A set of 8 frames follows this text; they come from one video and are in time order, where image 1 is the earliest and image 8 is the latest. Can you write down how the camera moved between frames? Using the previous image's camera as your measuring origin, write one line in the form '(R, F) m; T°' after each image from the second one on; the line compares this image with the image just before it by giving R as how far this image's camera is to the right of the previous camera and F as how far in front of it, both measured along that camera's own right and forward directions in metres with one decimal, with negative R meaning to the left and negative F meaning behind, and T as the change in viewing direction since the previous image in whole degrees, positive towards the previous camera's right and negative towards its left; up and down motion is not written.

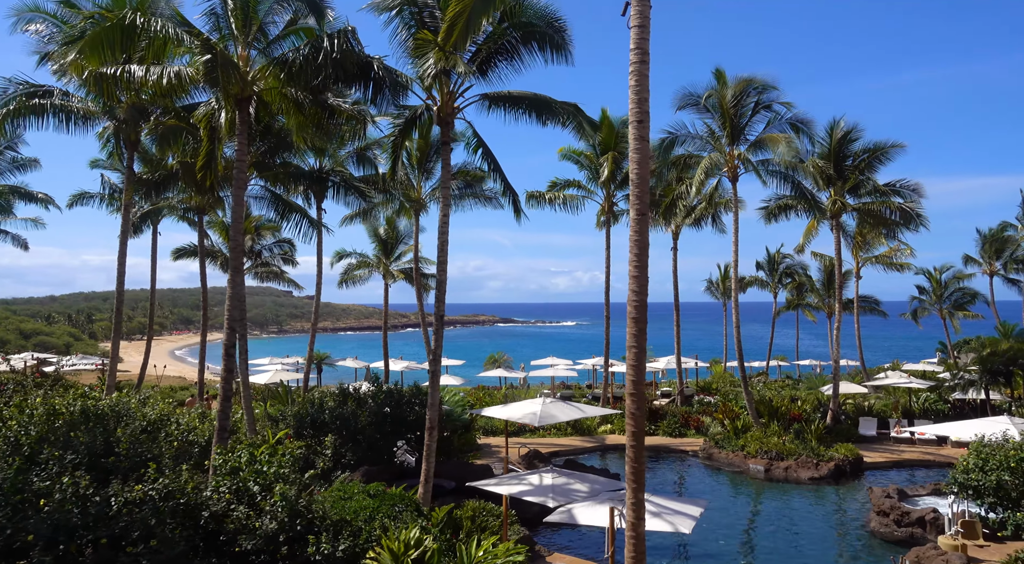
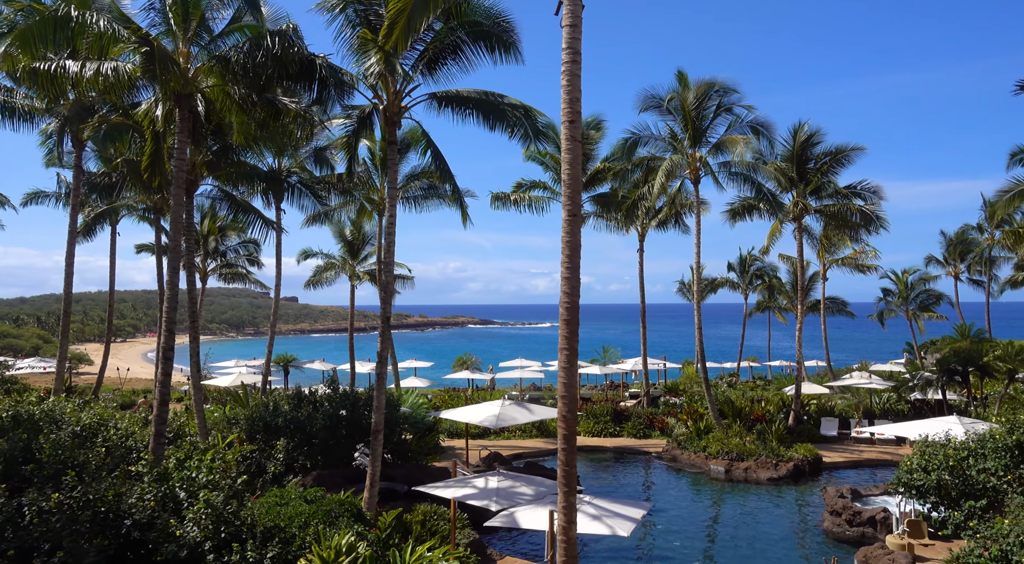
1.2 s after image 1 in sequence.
(+0.4, +0.1) m; +2°
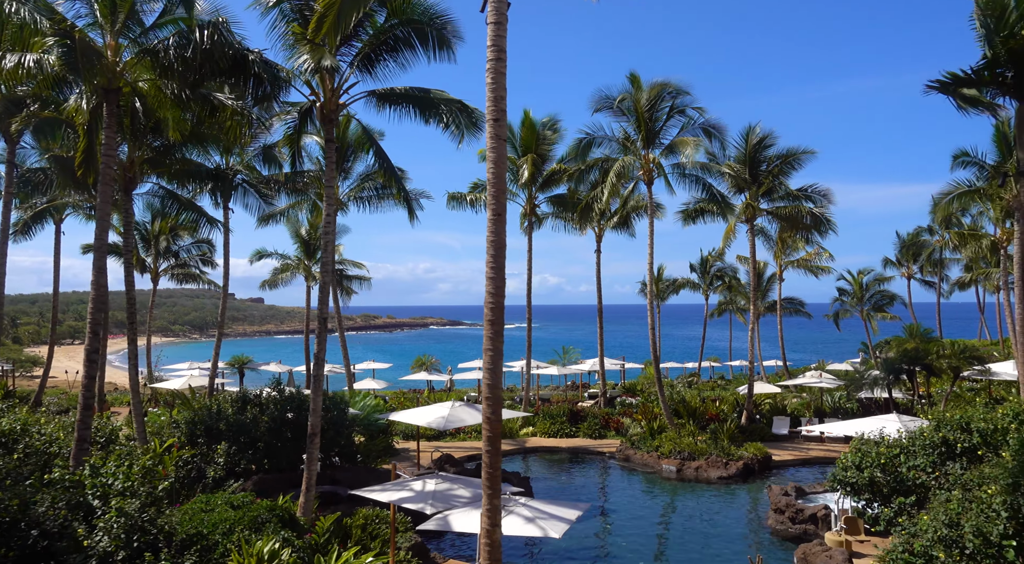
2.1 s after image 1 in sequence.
(+0.3, +0.1) m; +3°
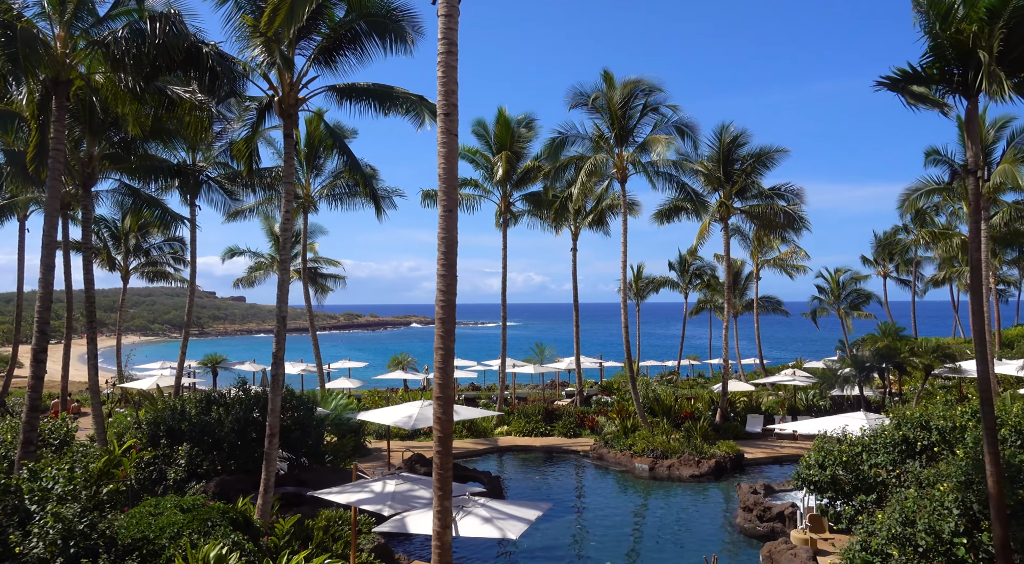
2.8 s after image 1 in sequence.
(+0.2, +0.2) m; +1°
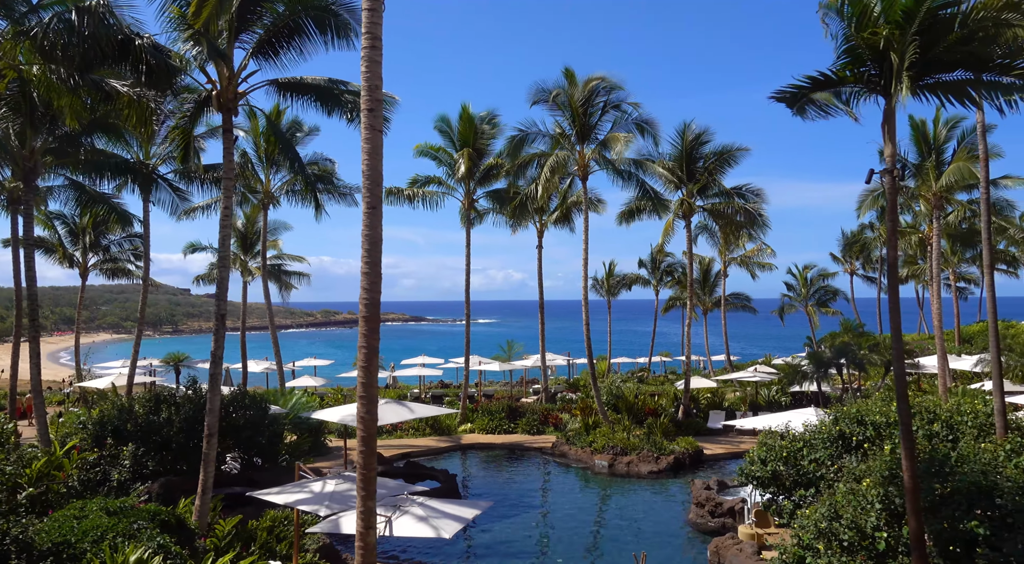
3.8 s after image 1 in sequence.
(+0.4, +0.1) m; +2°
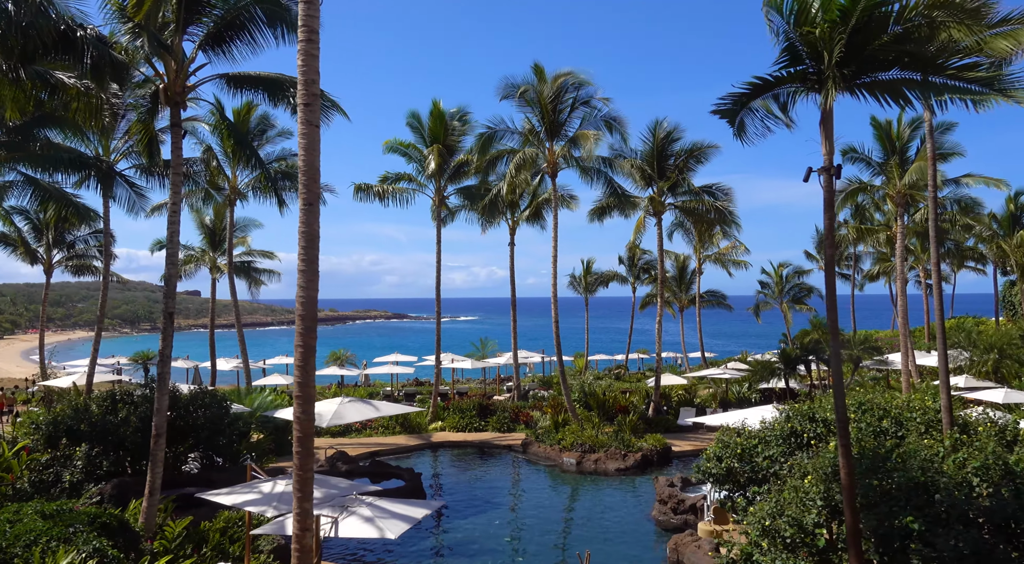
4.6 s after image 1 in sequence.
(+0.3, +0.1) m; +2°
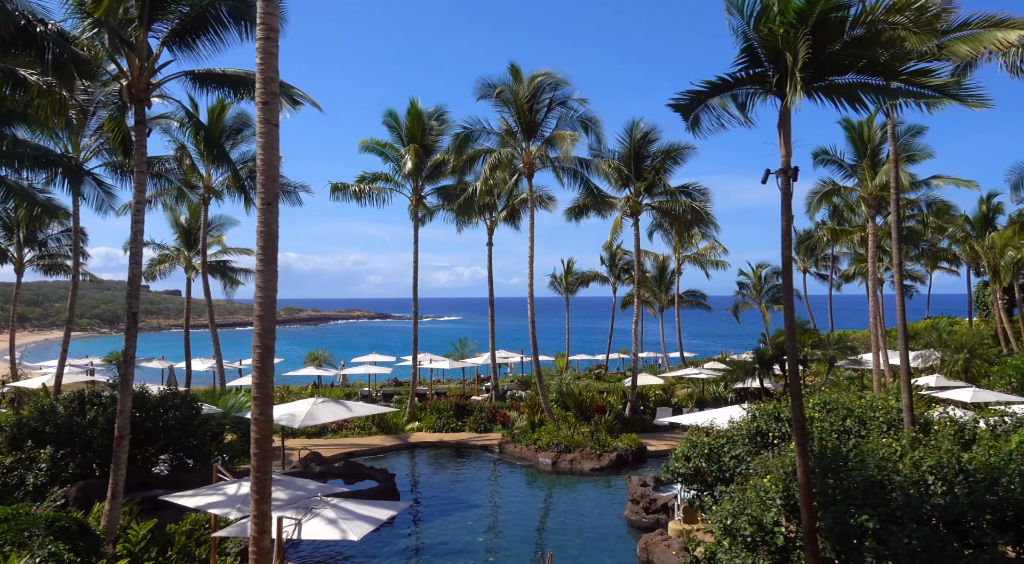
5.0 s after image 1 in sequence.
(+0.2, 0.0) m; +1°
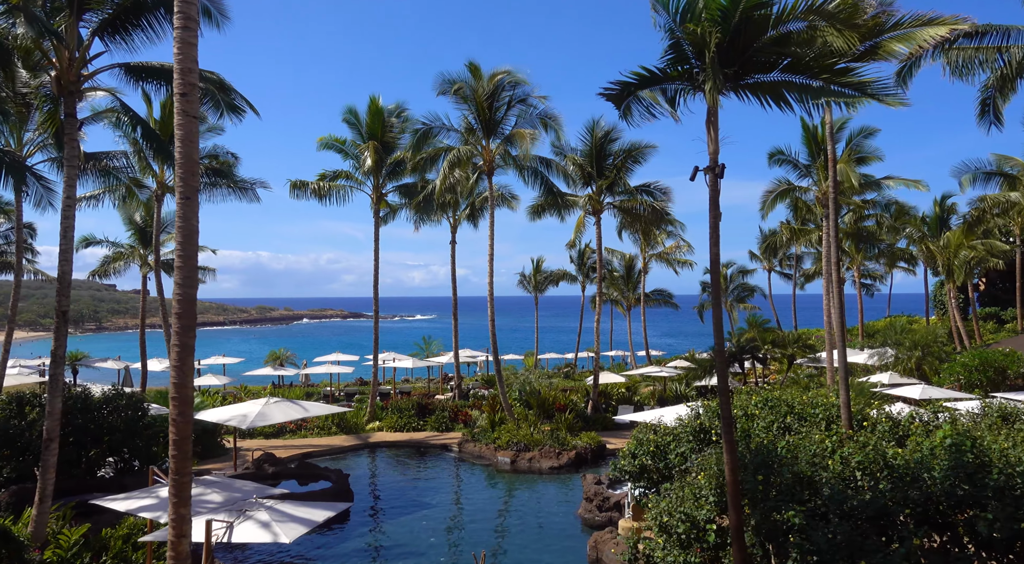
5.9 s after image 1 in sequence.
(+0.3, +0.2) m; +2°
